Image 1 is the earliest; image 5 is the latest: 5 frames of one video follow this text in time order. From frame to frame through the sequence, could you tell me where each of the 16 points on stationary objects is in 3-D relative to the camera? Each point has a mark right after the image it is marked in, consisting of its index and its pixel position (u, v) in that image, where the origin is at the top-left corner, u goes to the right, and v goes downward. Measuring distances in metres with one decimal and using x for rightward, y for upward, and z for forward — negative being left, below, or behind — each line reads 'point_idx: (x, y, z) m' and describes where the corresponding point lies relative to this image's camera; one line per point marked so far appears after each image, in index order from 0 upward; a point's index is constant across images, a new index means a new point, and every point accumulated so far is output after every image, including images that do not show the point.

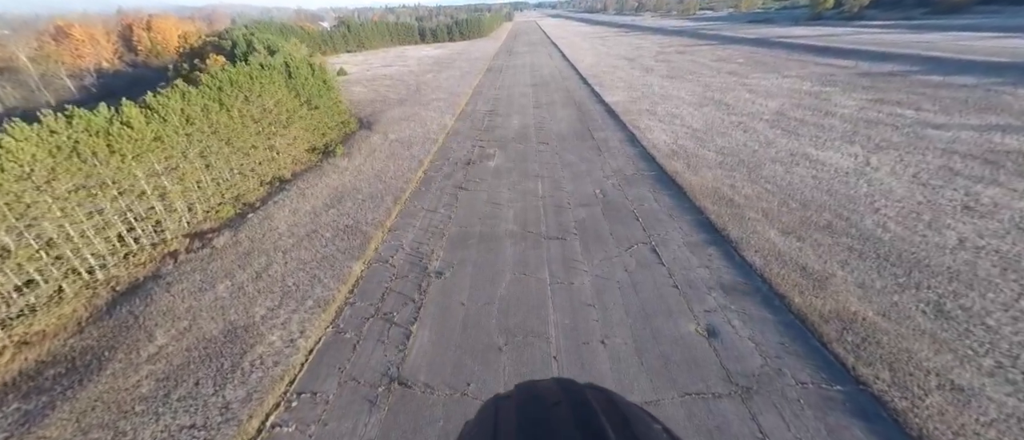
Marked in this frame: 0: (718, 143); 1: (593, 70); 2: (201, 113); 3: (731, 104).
0: (+4.2, +1.6, +7.3) m
1: (+4.0, +7.2, +17.4) m
2: (-5.0, +1.7, +5.7) m
3: (+6.0, +3.1, +9.8) m
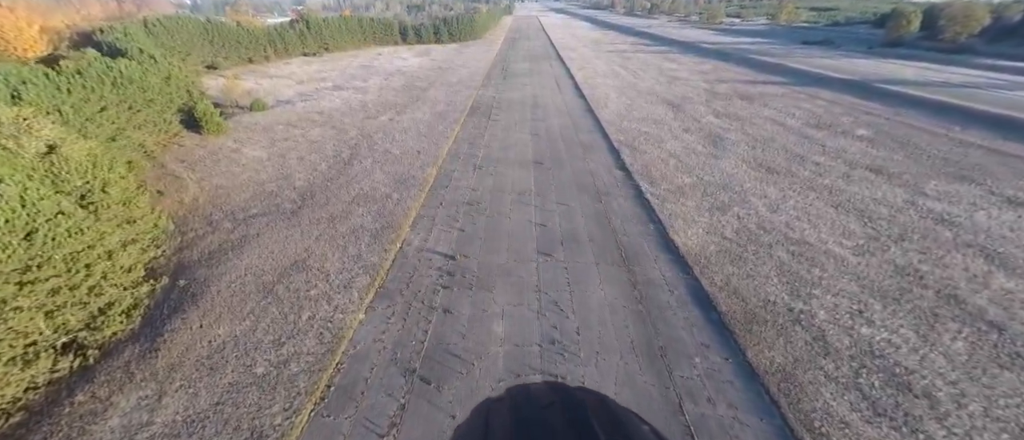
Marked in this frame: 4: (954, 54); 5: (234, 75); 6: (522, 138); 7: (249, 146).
0: (+4.0, -2.7, +1.7) m
1: (+3.7, +3.0, +11.7) m
2: (-5.2, -2.3, -0.1) m
3: (+5.7, -1.2, +4.2) m
4: (+22.1, +8.2, +17.7) m
5: (-15.6, +8.2, +20.0) m
6: (+0.3, +2.6, +11.4) m
7: (-7.6, +2.2, +10.3) m
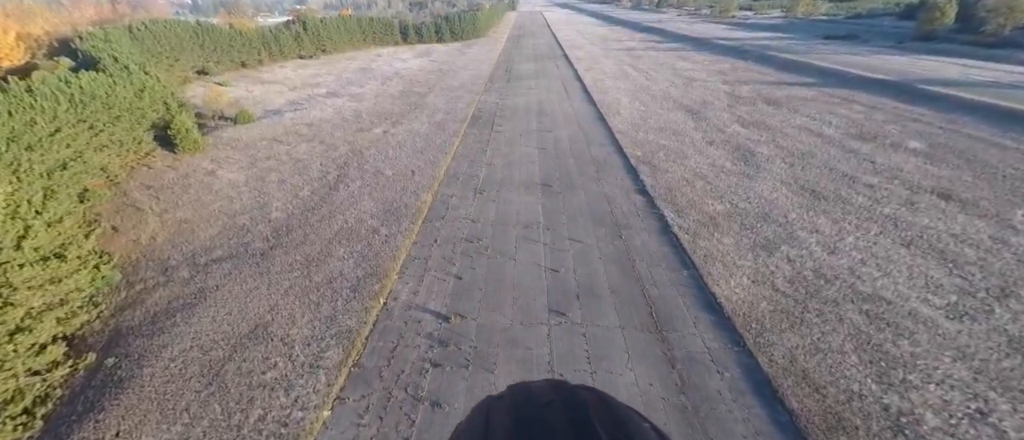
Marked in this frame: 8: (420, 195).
0: (+4.0, -3.5, +0.6) m
1: (+3.9, +2.3, +10.6) m
2: (-5.2, -3.1, -1.1) m
3: (+5.8, -1.9, +3.0) m
4: (+22.3, +7.8, +16.3) m
5: (-15.4, +7.5, +19.1) m
6: (+0.5, +1.9, +10.3) m
7: (-7.5, +1.4, +9.4) m
8: (-2.1, +0.6, +8.1) m
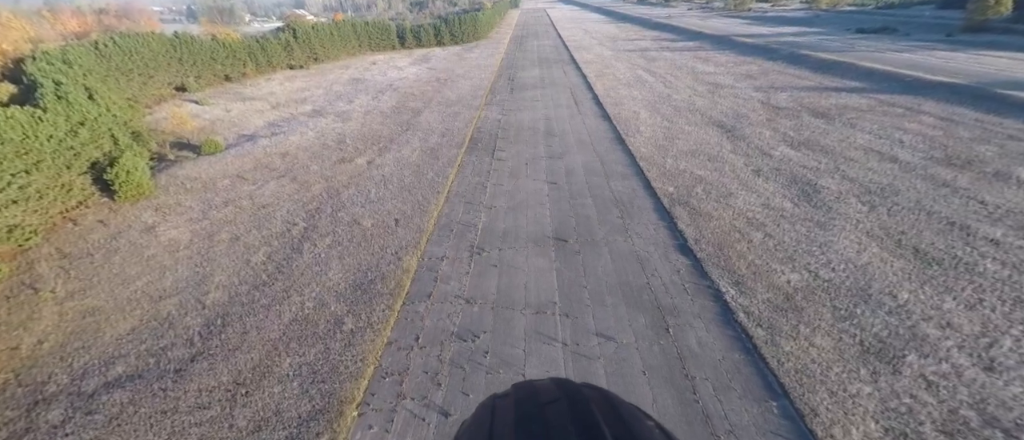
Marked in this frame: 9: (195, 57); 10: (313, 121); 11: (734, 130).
0: (+4.1, -4.6, -1.2) m
1: (+4.0, +1.2, +8.8) m
2: (-5.2, -4.4, -2.7) m
3: (+5.9, -3.0, +1.2) m
4: (+22.4, +7.0, +14.1) m
5: (-15.2, +6.0, +17.6) m
6: (+0.6, +0.7, +8.5) m
7: (-7.4, +0.1, +7.7) m
8: (-2.0, -0.7, +6.4) m
9: (-17.7, +9.0, +19.9) m
10: (-8.1, +4.0, +14.4) m
11: (+7.0, +2.9, +11.1) m
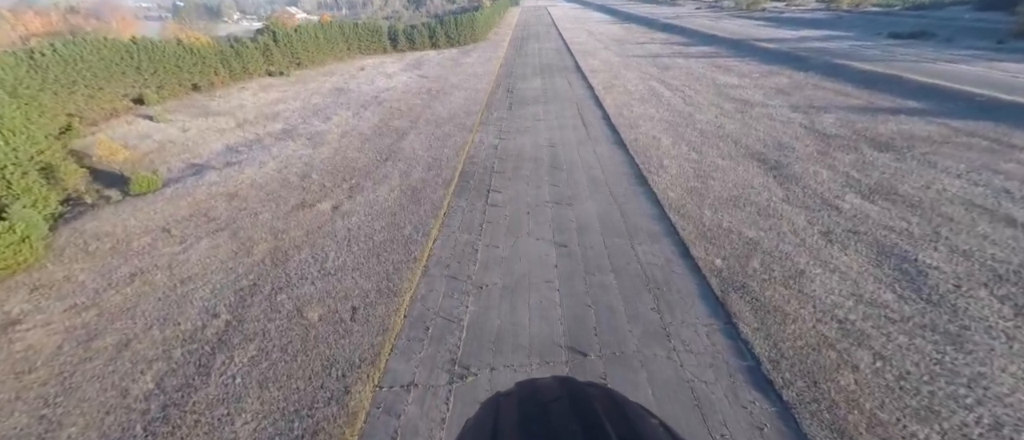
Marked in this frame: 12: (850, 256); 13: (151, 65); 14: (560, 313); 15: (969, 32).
0: (+4.0, -6.1, -3.2) m
1: (+4.0, -0.2, +6.8) m
2: (-5.2, -5.9, -4.7) m
3: (+5.8, -4.5, -0.8) m
4: (+22.4, +5.6, +12.1) m
5: (-15.3, +4.6, +15.5) m
6: (+0.5, -0.7, +6.5) m
7: (-7.4, -1.3, +5.7) m
8: (-2.0, -2.1, +4.4) m
9: (-17.7, +7.7, +17.8) m
10: (-8.1, +2.6, +12.4) m
11: (+6.9, +1.5, +9.1) m
12: (+5.8, -0.5, +6.0) m
13: (-17.8, +7.6, +17.6) m
14: (+0.8, -1.3, +5.4) m
15: (+25.0, +10.4, +19.5) m
